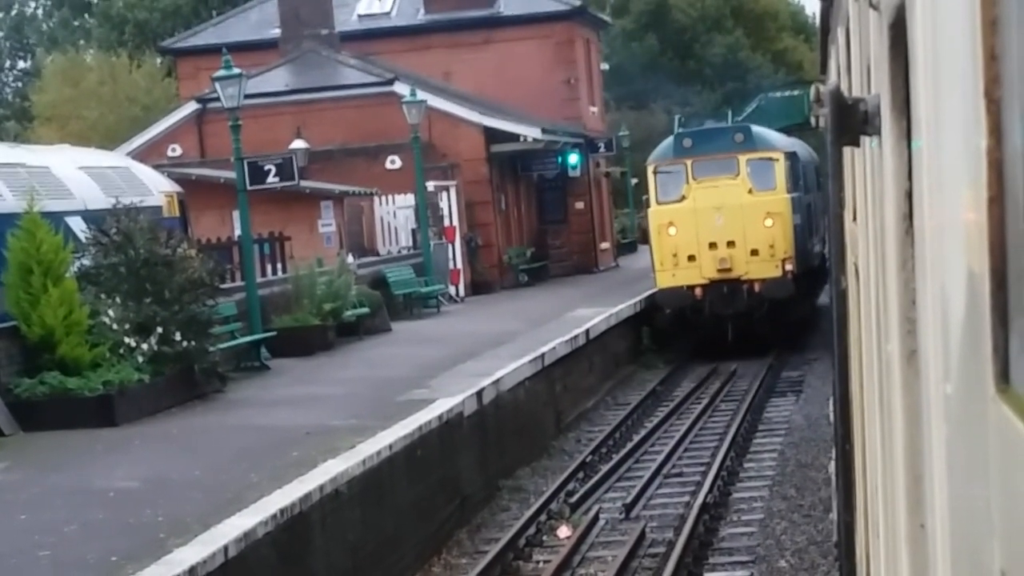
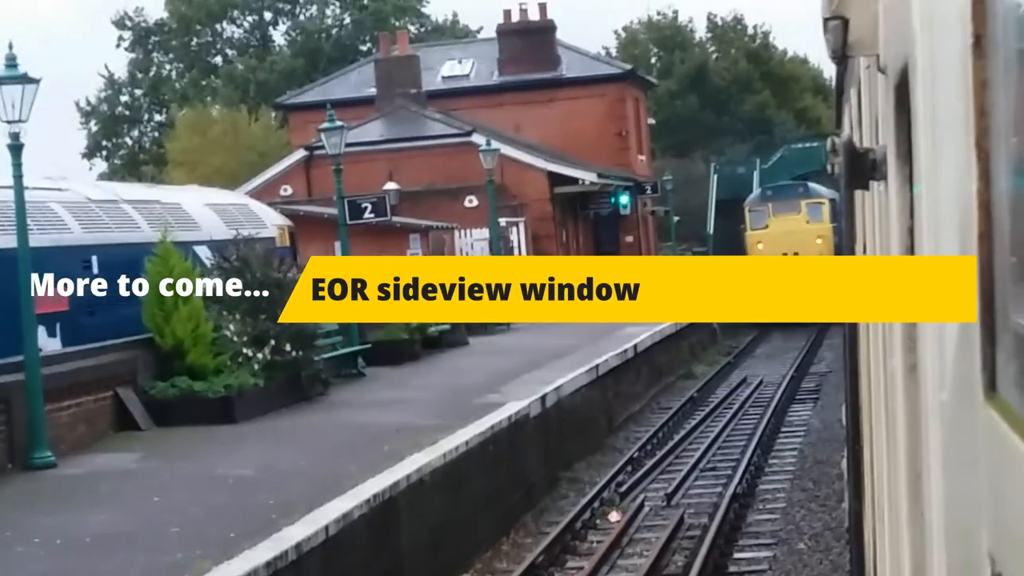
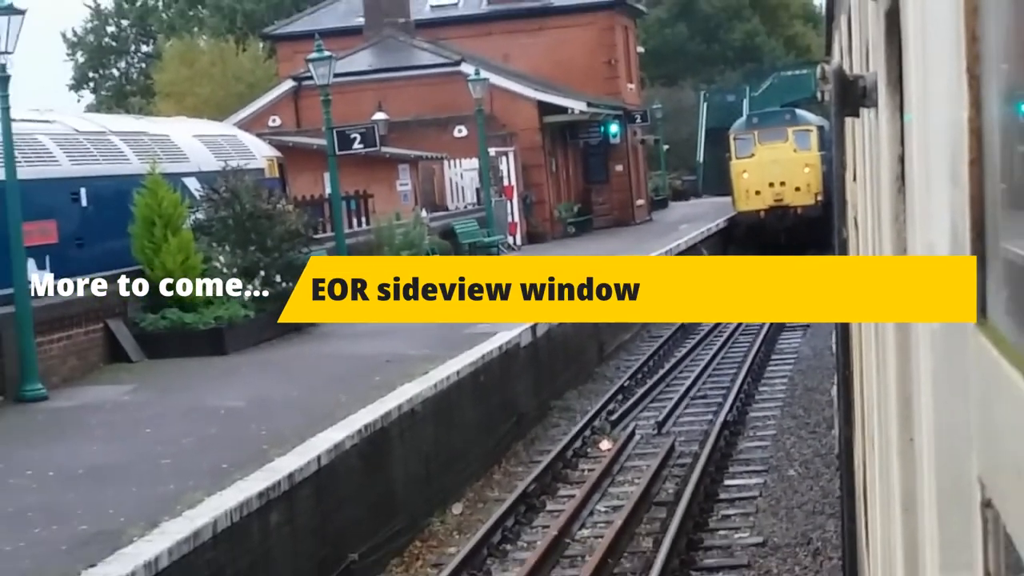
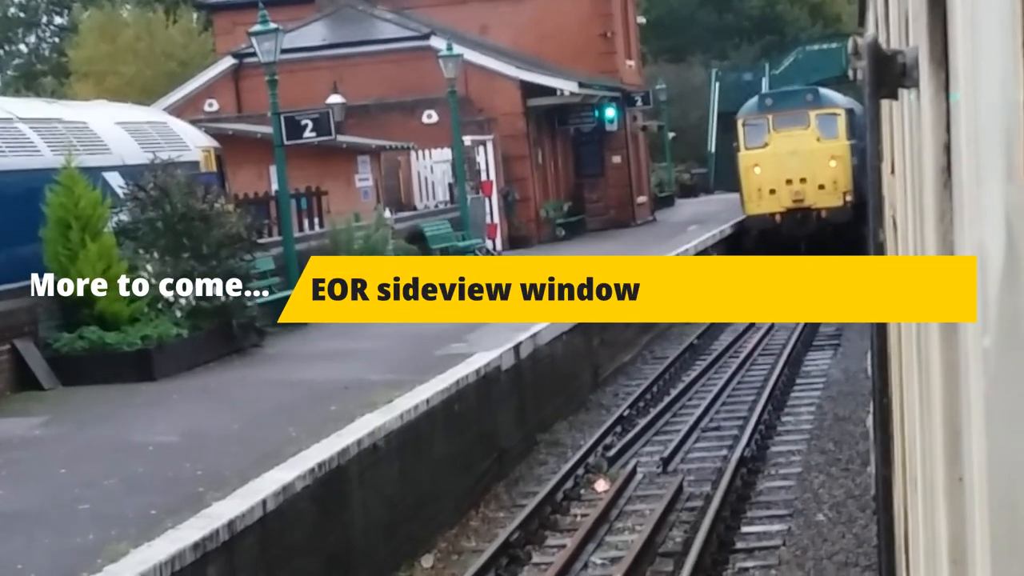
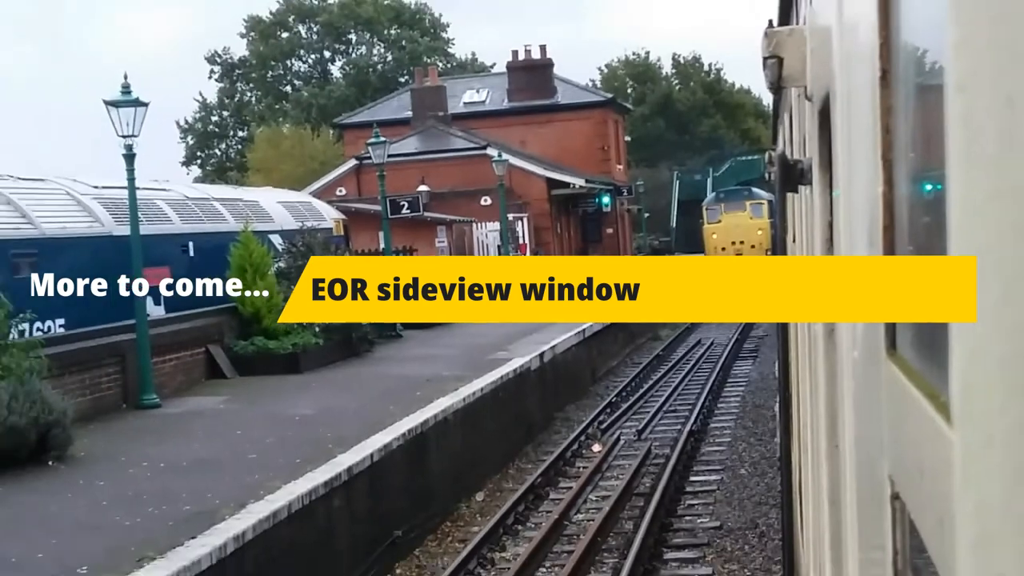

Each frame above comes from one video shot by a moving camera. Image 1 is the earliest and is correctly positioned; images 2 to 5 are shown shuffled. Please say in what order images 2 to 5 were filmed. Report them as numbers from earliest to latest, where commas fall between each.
4, 3, 2, 5
